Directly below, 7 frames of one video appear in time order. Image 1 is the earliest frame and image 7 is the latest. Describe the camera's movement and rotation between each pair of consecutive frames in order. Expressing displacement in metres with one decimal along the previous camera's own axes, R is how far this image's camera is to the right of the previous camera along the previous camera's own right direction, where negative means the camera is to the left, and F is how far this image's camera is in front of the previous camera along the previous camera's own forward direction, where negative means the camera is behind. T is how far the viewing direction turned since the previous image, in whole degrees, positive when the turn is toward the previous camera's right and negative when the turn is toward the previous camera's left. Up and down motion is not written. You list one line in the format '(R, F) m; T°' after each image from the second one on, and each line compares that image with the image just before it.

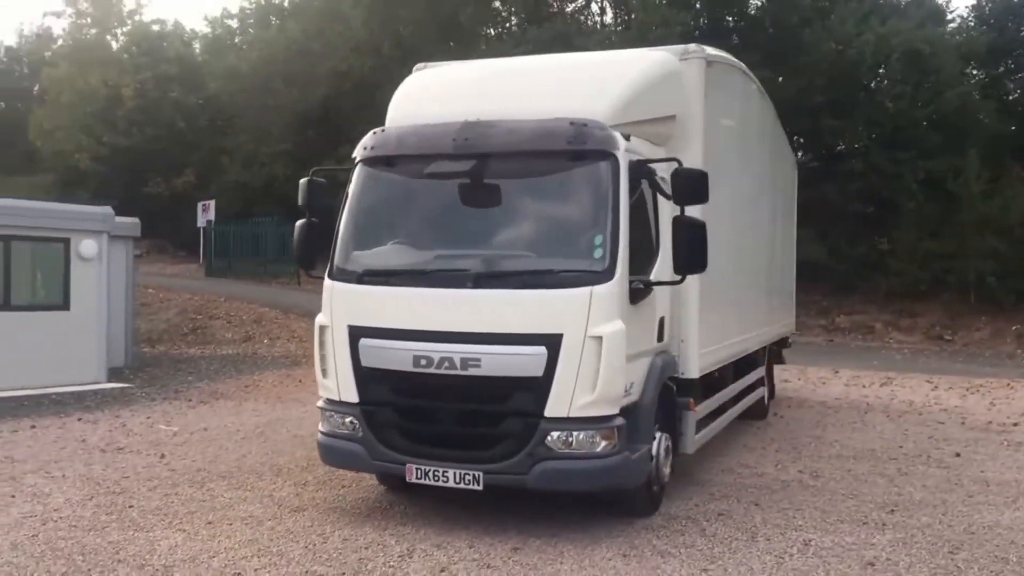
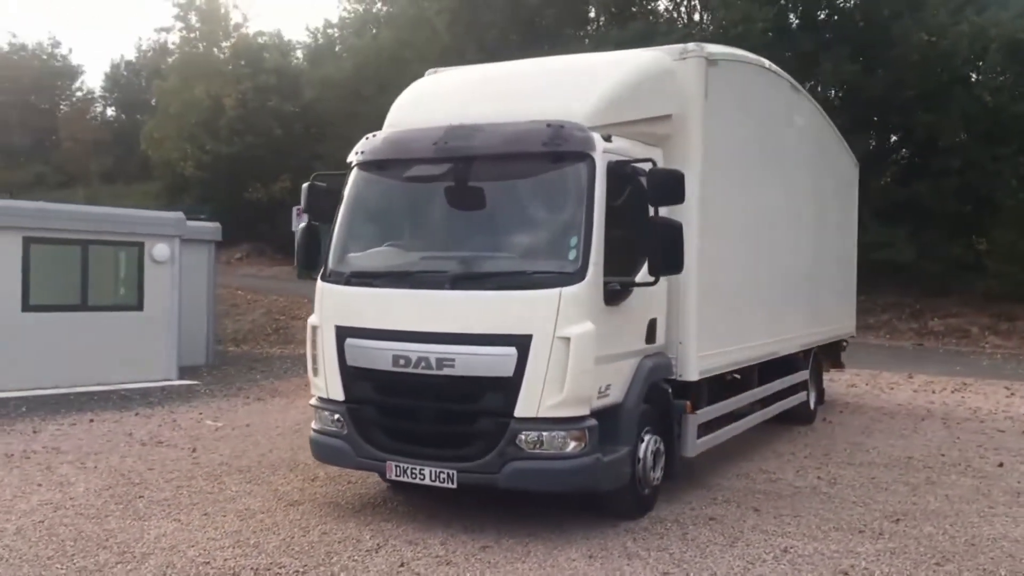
(+0.9, 0.0) m; -6°
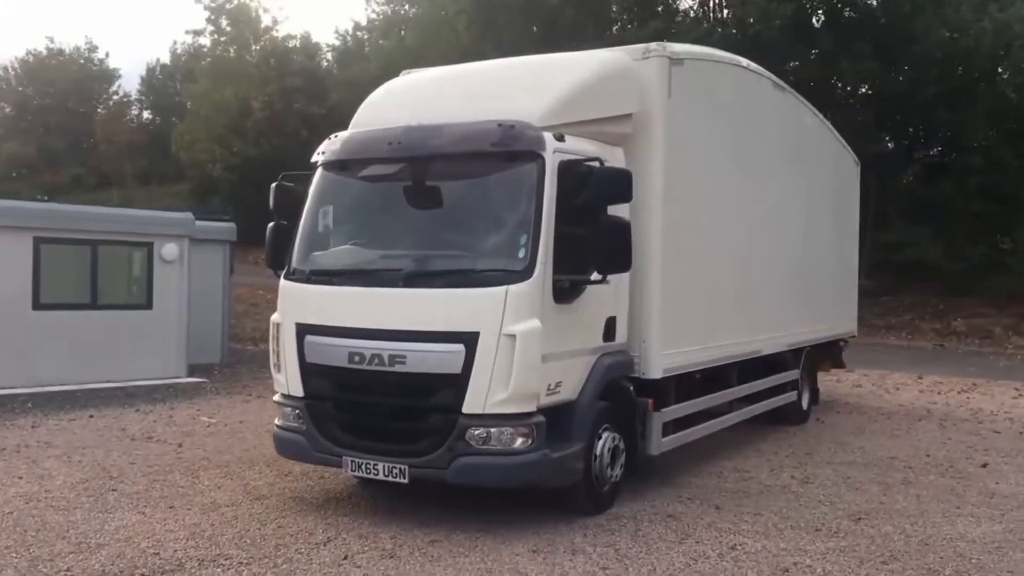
(+0.6, -0.1) m; -2°
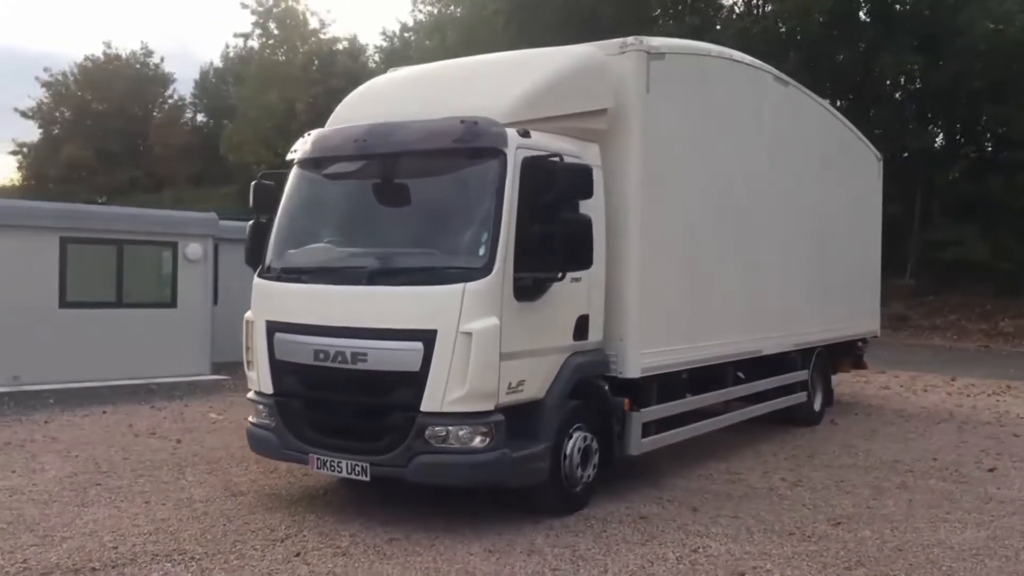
(+0.6, +0.1) m; -3°
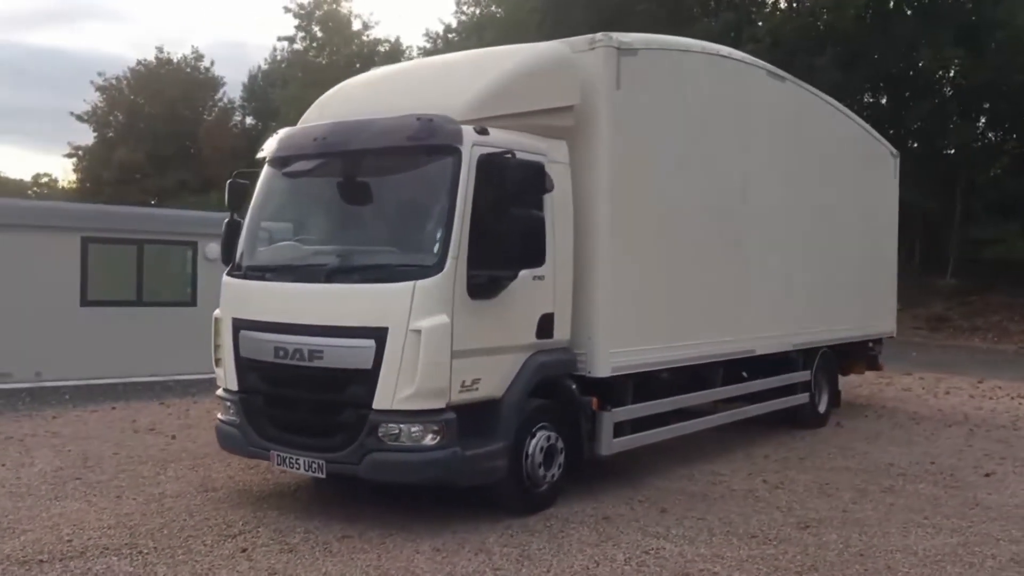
(+0.6, +0.1) m; -3°
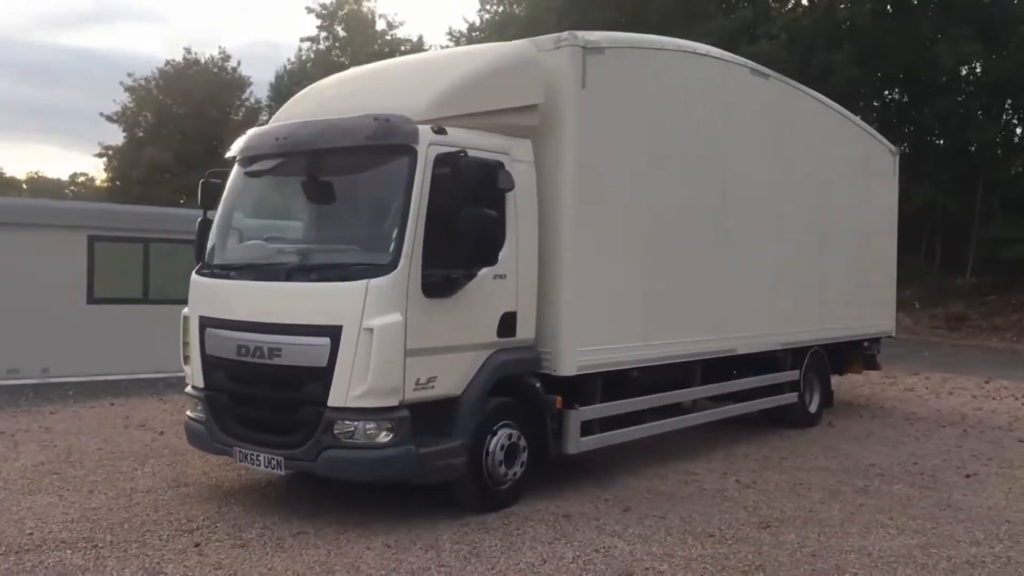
(+0.5, 0.0) m; -2°
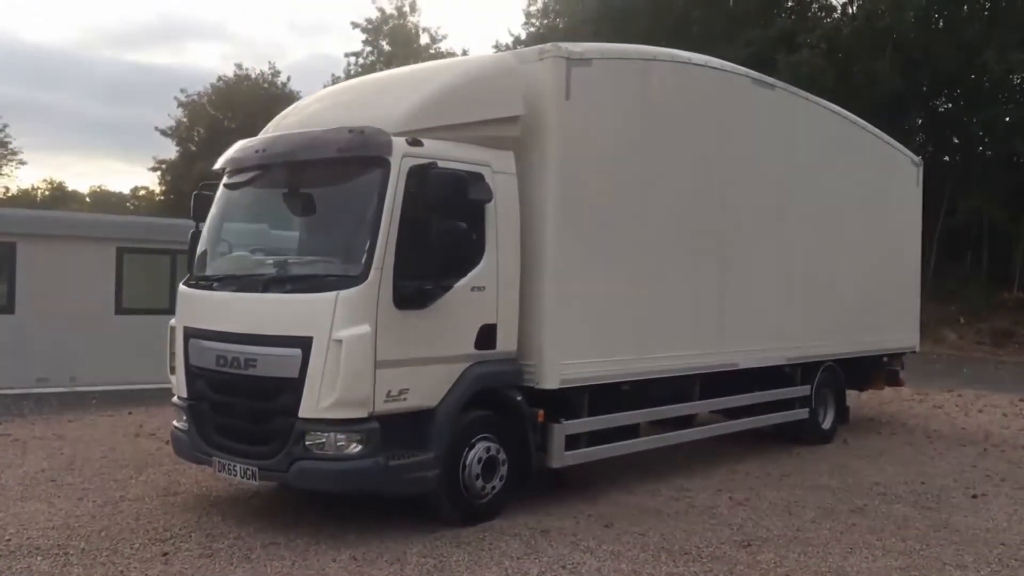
(+0.5, +0.1) m; -3°
